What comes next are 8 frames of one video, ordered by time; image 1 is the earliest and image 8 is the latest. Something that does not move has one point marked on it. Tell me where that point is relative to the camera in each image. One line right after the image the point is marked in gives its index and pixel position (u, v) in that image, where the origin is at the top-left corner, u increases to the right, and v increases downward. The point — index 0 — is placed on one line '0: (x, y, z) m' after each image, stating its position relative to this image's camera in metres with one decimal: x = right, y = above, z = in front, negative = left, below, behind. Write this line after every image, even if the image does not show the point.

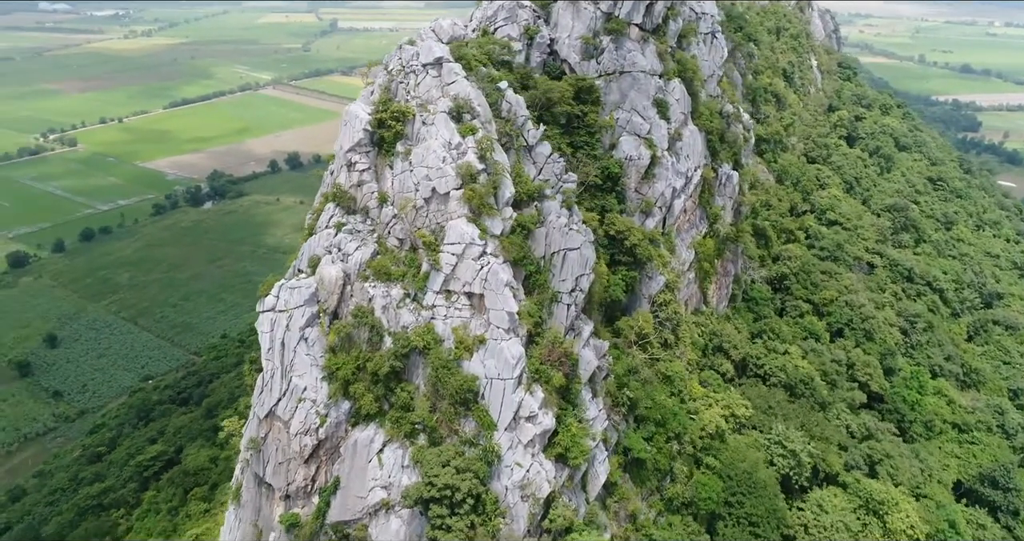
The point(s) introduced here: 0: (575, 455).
0: (+1.9, -5.5, +19.3) m
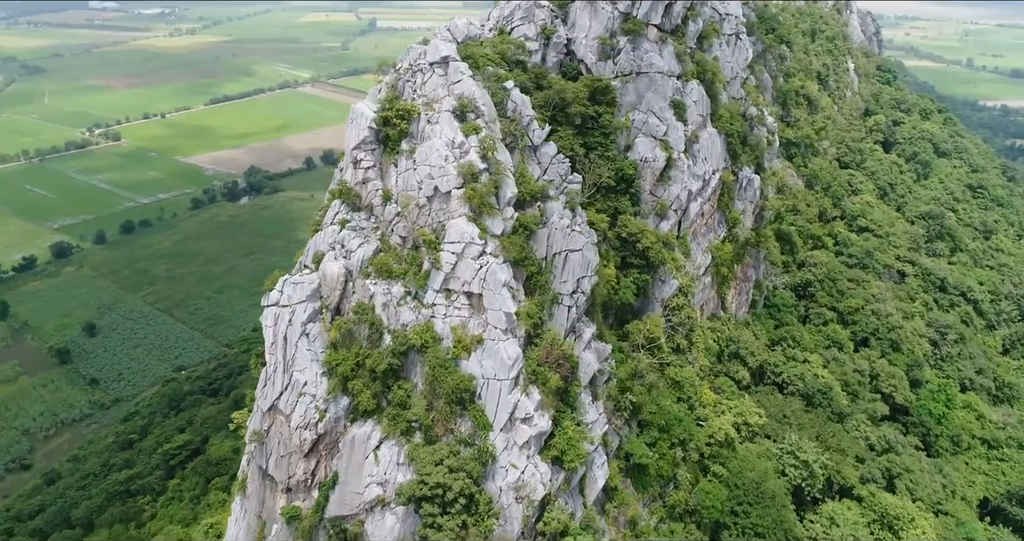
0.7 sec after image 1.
0: (+1.7, -5.6, +19.1) m
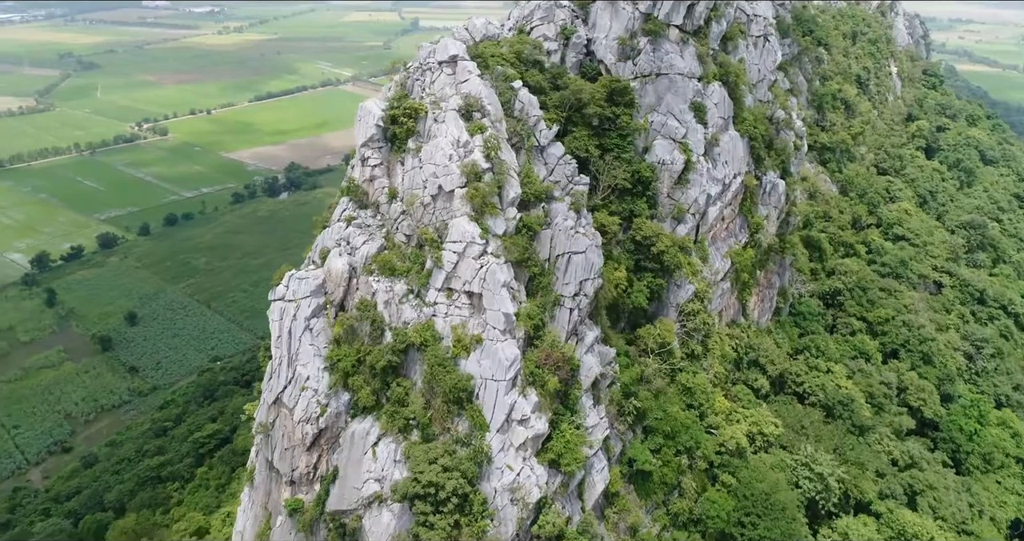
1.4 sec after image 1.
0: (+1.6, -5.6, +18.9) m
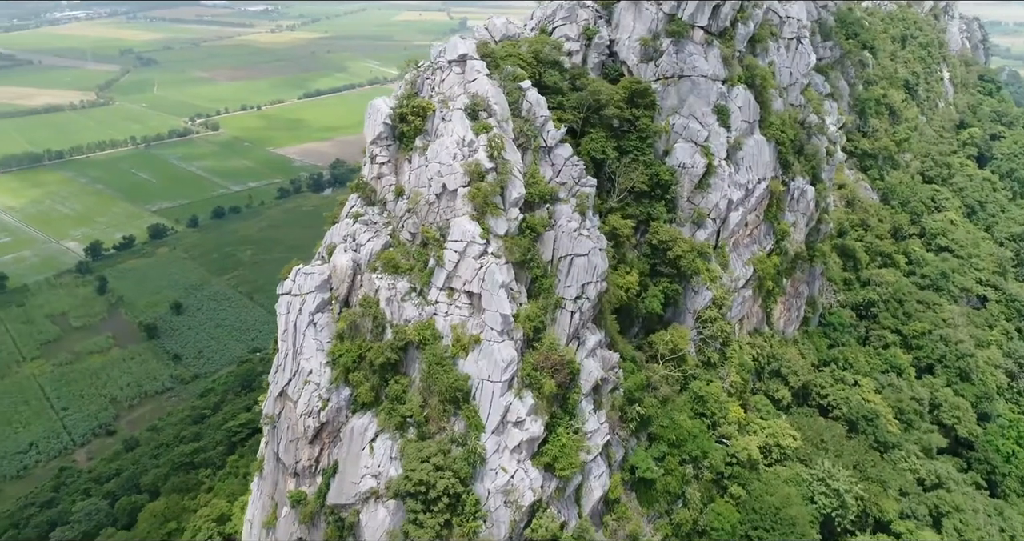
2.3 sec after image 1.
0: (+1.5, -5.7, +18.7) m
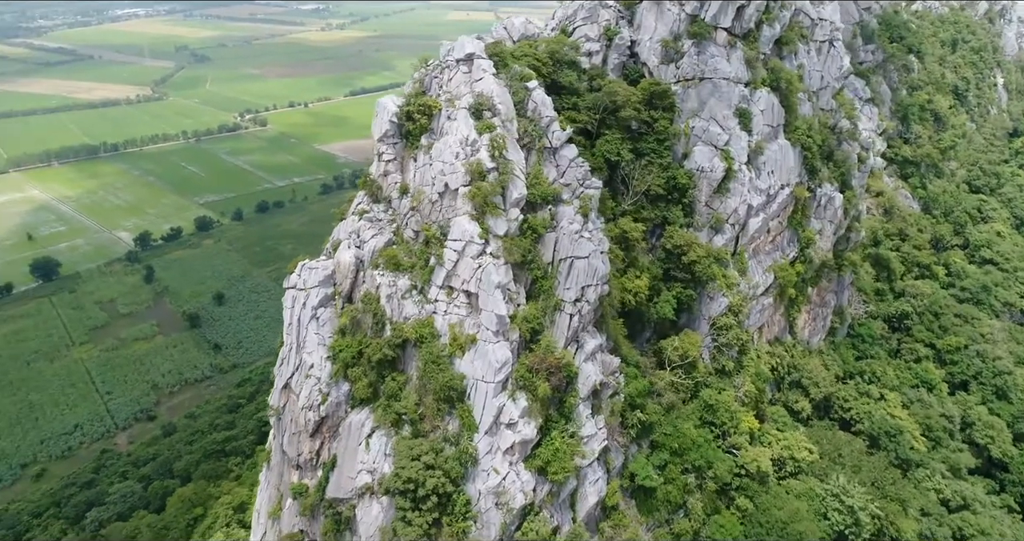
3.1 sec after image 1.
0: (+1.3, -5.8, +18.5) m
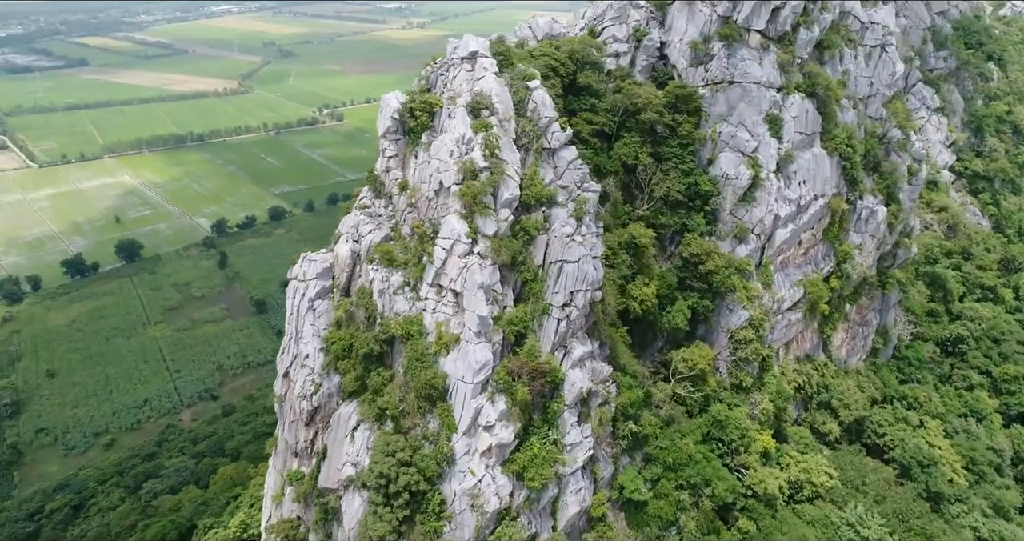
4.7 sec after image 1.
0: (+0.6, -5.8, +18.2) m
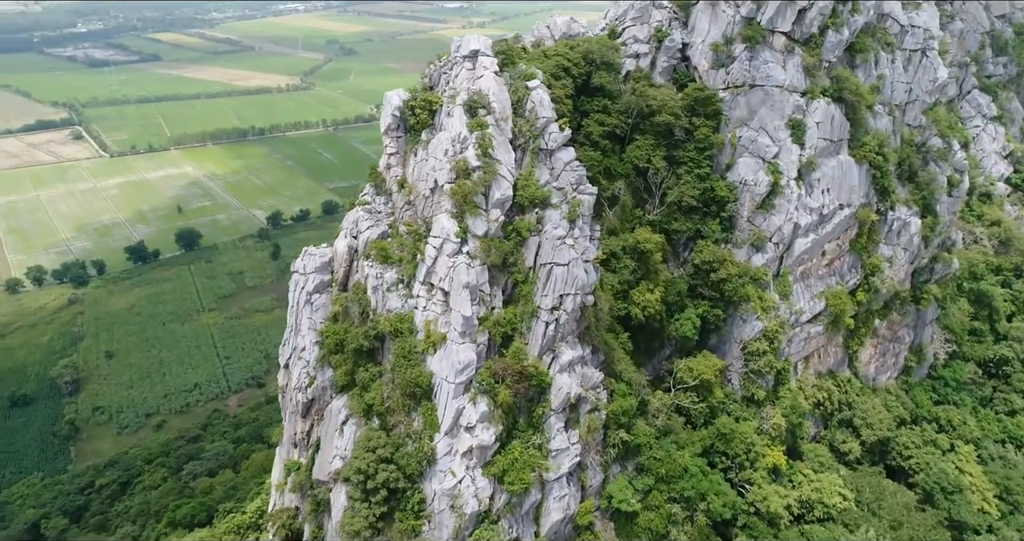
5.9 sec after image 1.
0: (+0.1, -5.9, +18.0) m
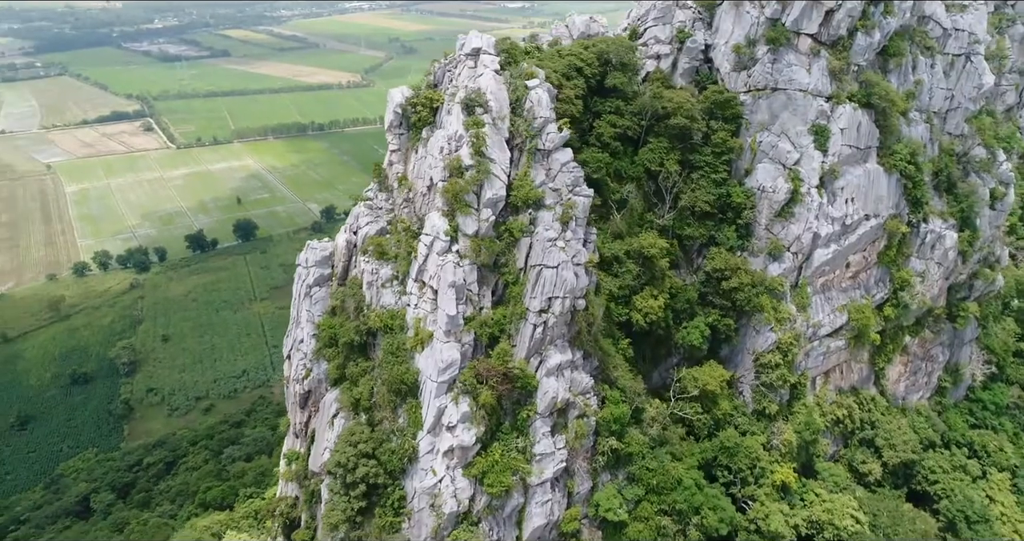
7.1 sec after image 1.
0: (-0.5, -5.9, +17.8) m
